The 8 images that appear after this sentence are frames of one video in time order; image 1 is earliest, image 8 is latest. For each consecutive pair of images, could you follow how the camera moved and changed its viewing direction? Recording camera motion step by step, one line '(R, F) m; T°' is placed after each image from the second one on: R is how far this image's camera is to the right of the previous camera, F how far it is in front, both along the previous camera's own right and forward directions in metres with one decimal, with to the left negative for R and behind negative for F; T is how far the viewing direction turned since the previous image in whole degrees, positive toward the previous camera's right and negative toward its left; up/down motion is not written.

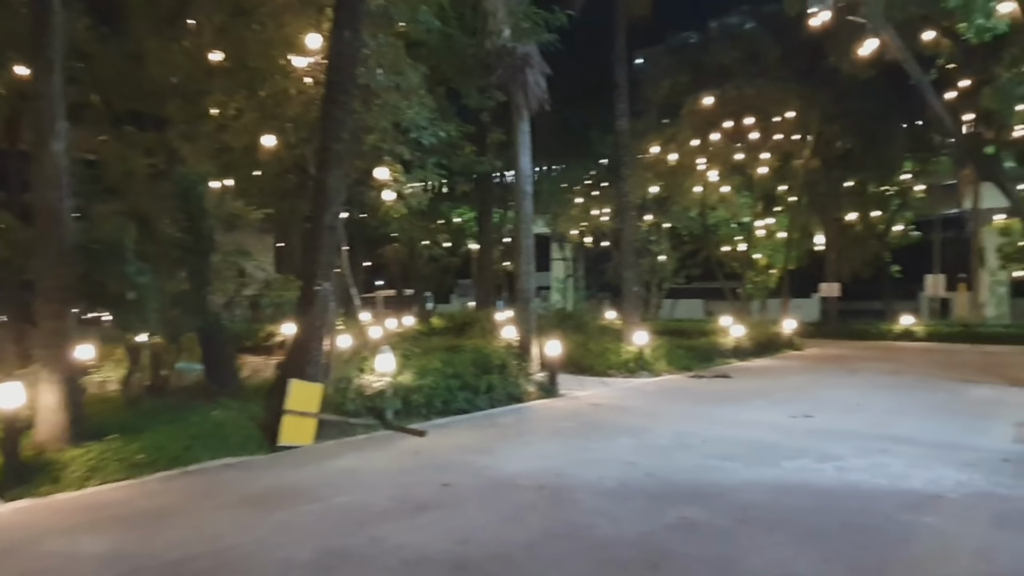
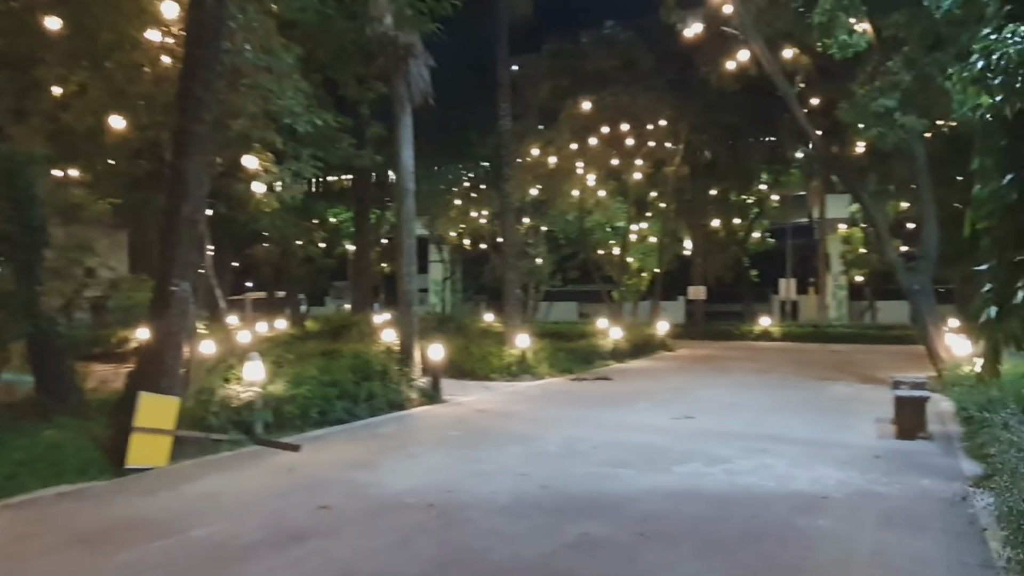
(-0.1, +0.5) m; +9°
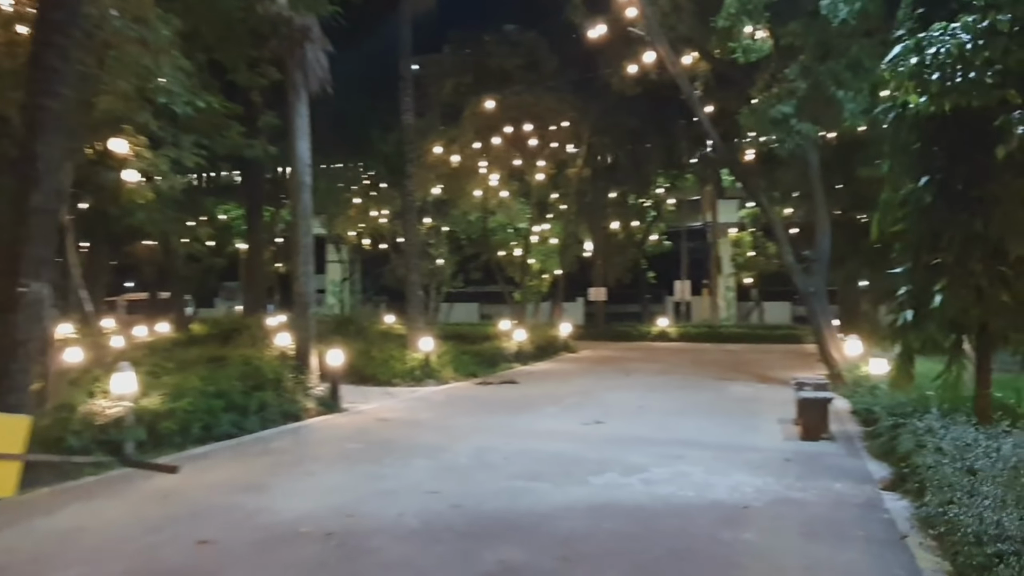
(-0.1, +0.5) m; +8°
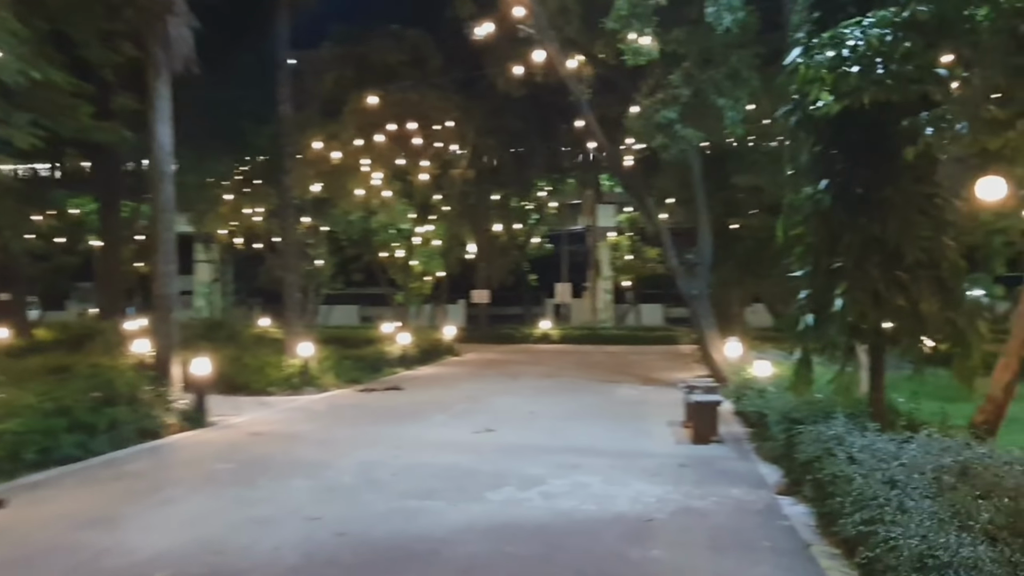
(-0.1, +0.5) m; +9°
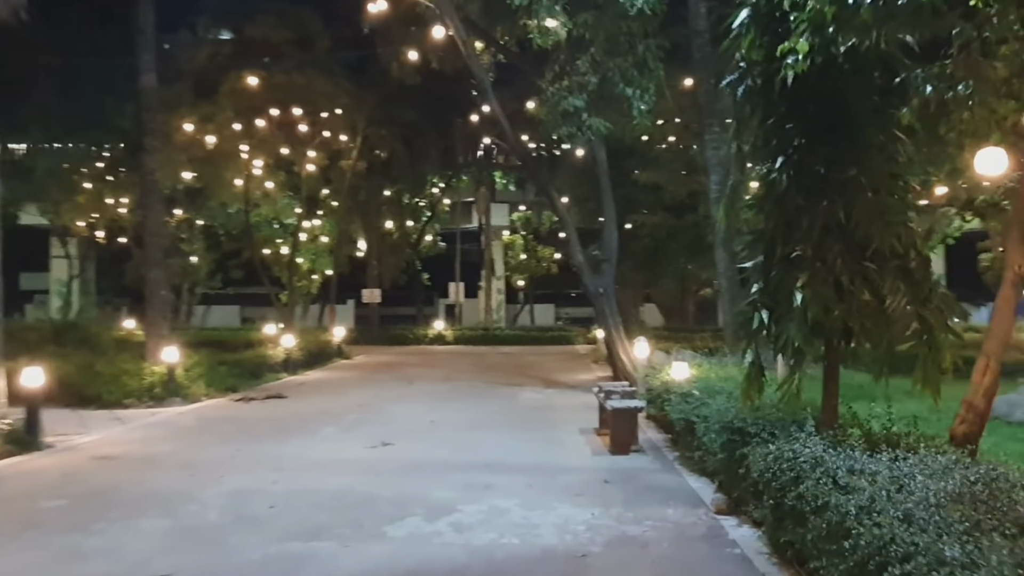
(-0.1, +1.1) m; +8°
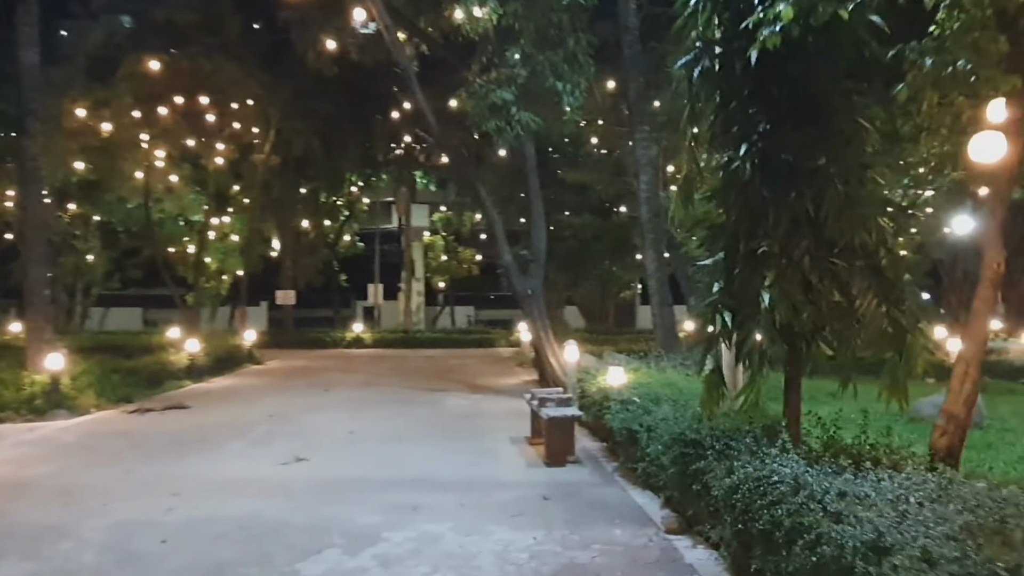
(-0.1, +0.7) m; +6°
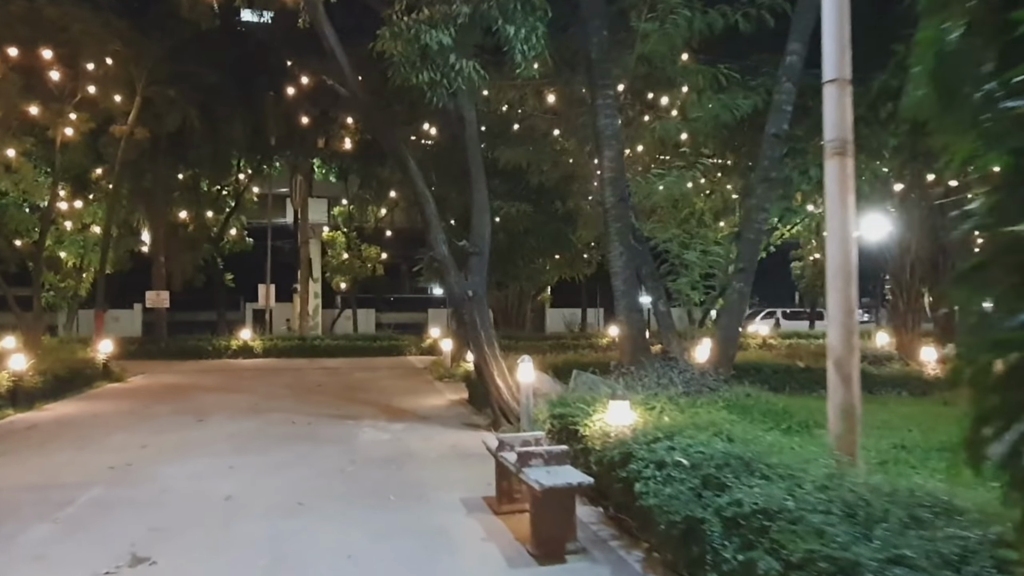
(-0.5, +3.1) m; +8°
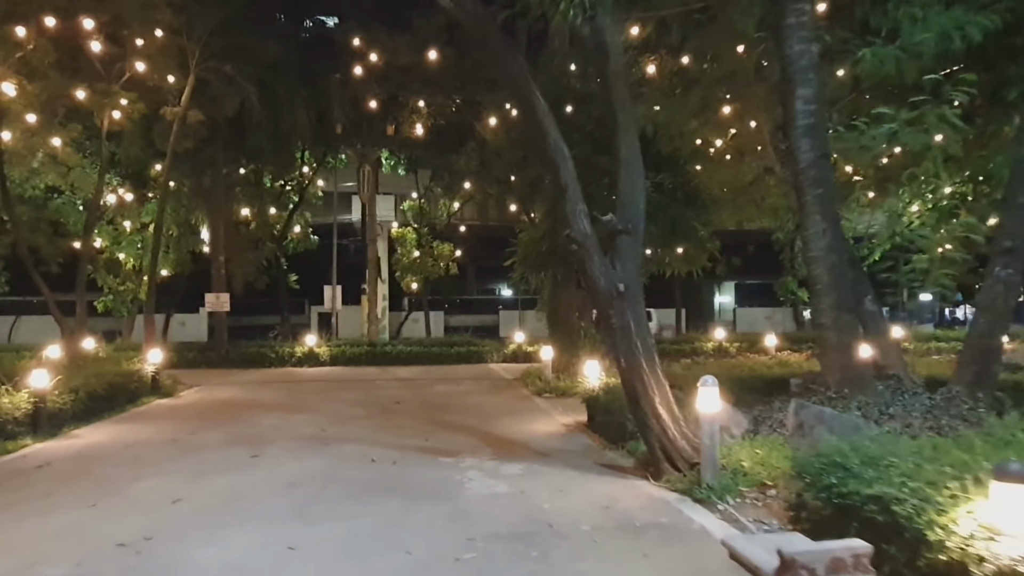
(-1.1, +3.1) m; -5°
